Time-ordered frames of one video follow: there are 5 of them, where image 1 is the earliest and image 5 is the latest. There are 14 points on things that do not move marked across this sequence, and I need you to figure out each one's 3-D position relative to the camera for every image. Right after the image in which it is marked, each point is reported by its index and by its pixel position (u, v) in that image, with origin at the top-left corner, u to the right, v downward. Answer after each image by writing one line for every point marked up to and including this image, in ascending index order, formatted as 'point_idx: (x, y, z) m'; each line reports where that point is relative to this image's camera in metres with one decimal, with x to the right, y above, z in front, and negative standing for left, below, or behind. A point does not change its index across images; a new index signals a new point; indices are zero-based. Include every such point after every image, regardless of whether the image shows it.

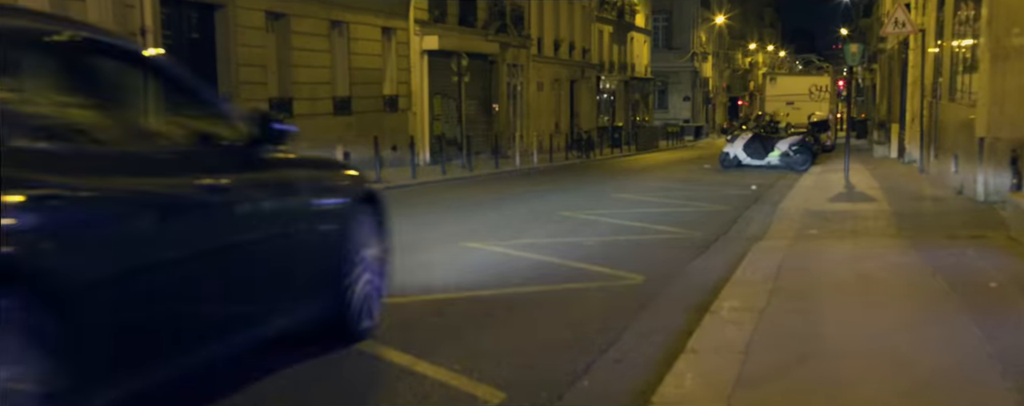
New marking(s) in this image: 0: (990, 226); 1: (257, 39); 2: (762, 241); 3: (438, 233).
0: (+4.8, -0.2, +10.1) m
1: (-4.7, +3.1, +18.6) m
2: (+2.5, -0.4, +10.2) m
3: (-0.8, -0.3, +11.1) m
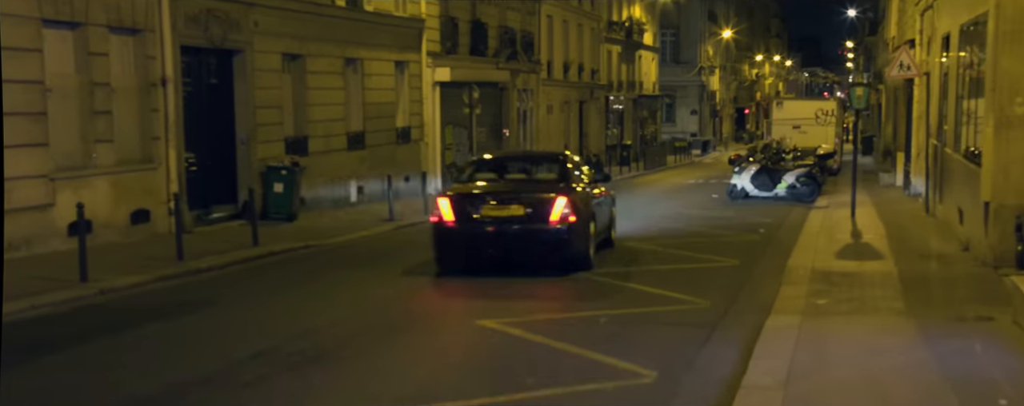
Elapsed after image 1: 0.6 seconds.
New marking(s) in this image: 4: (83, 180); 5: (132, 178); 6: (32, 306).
0: (+5.0, -1.0, +10.4) m
1: (-4.5, +2.3, +19.0) m
2: (+2.7, -1.2, +10.5) m
3: (-0.6, -1.1, +11.4) m
4: (-6.4, +0.3, +15.0) m
5: (-6.0, +0.4, +15.8) m
6: (-5.5, -1.1, +11.3) m
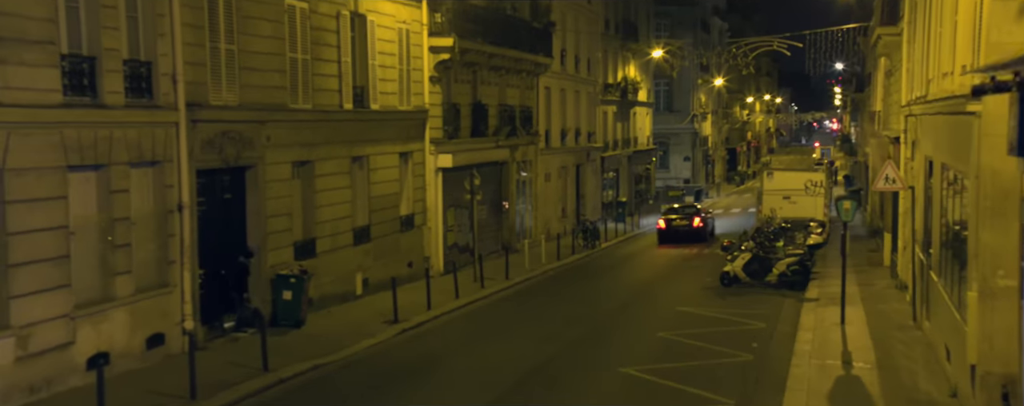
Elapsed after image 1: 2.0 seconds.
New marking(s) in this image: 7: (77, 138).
0: (+5.2, -3.2, +11.2) m
1: (-4.4, +0.3, +19.5) m
2: (+2.9, -3.3, +11.2) m
3: (-0.5, -3.2, +12.1) m
4: (-6.3, -1.7, +15.5) m
5: (-5.9, -1.7, +16.4) m
6: (-5.3, -3.3, +11.9) m
7: (-6.4, +1.0, +14.8) m
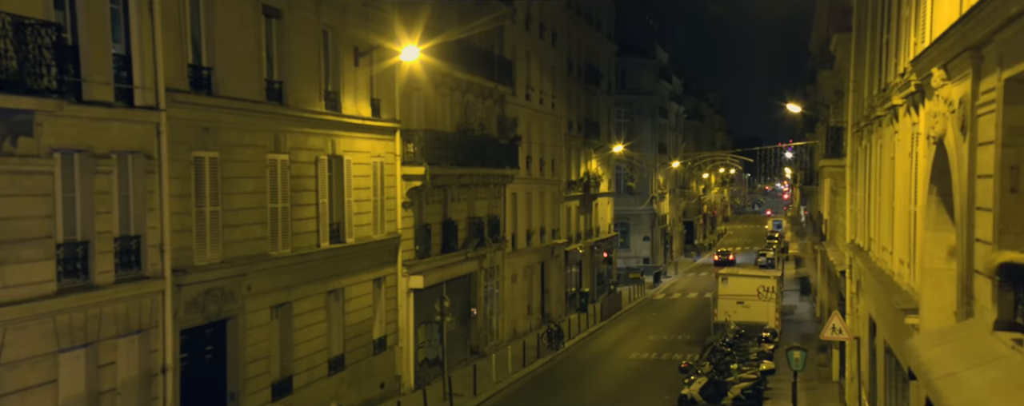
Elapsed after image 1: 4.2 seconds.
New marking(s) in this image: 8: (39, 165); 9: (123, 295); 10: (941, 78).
0: (+4.9, -6.0, +12.2) m
1: (-5.0, -2.6, +20.3) m
2: (+2.6, -6.2, +12.2) m
3: (-0.8, -6.1, +12.9) m
4: (-6.8, -4.6, +16.2) m
5: (-6.4, -4.5, +17.1) m
6: (-5.6, -6.0, +12.6) m
7: (-6.8, -1.8, +15.5) m
8: (-6.9, +0.6, +14.7) m
9: (-6.4, -1.5, +16.4) m
10: (+5.1, +1.5, +11.9) m
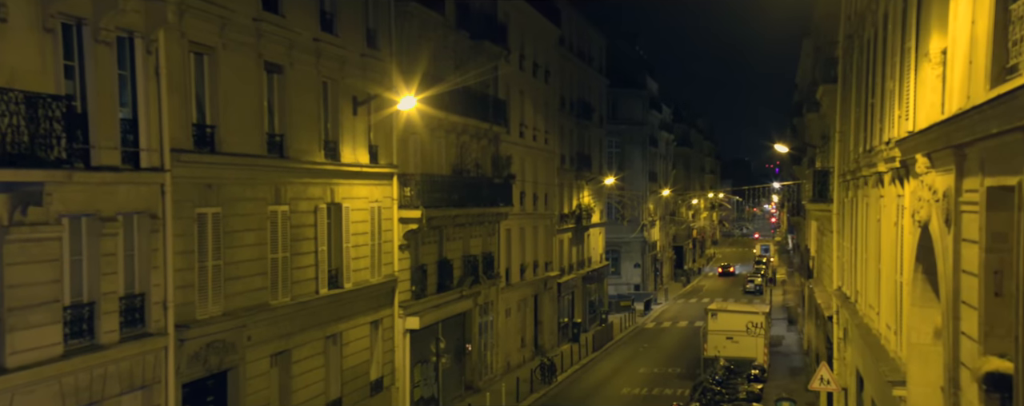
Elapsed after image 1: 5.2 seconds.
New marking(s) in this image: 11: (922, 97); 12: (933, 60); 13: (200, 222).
0: (+4.9, -7.1, +12.6) m
1: (-5.1, -3.7, +20.6) m
2: (+2.6, -7.2, +12.6) m
3: (-0.8, -7.1, +13.2) m
4: (-6.8, -5.6, +16.4) m
5: (-6.5, -5.5, +17.3) m
6: (-5.6, -7.0, +12.8) m
7: (-6.9, -2.8, +15.8) m
8: (-6.9, -0.4, +15.0) m
9: (-6.4, -2.5, +16.7) m
10: (+5.1, +0.5, +12.4) m
11: (+5.4, +1.4, +13.3) m
12: (+5.3, +1.8, +12.7) m
13: (-5.7, -0.3, +18.3) m
